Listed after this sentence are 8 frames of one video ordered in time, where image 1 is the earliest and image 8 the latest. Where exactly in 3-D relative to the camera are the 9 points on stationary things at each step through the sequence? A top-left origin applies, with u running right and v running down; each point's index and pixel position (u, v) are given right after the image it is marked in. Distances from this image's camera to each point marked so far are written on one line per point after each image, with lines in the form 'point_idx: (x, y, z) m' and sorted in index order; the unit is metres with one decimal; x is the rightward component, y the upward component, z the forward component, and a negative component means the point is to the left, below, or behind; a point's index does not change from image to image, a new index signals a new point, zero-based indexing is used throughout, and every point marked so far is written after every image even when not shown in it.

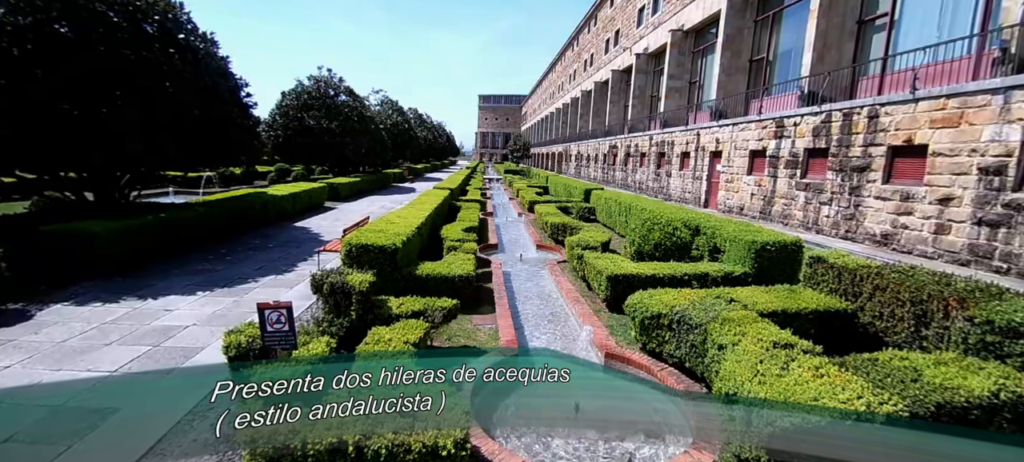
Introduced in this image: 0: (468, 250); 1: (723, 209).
0: (-0.8, -0.3, +8.3) m
1: (+6.8, +0.7, +13.8) m
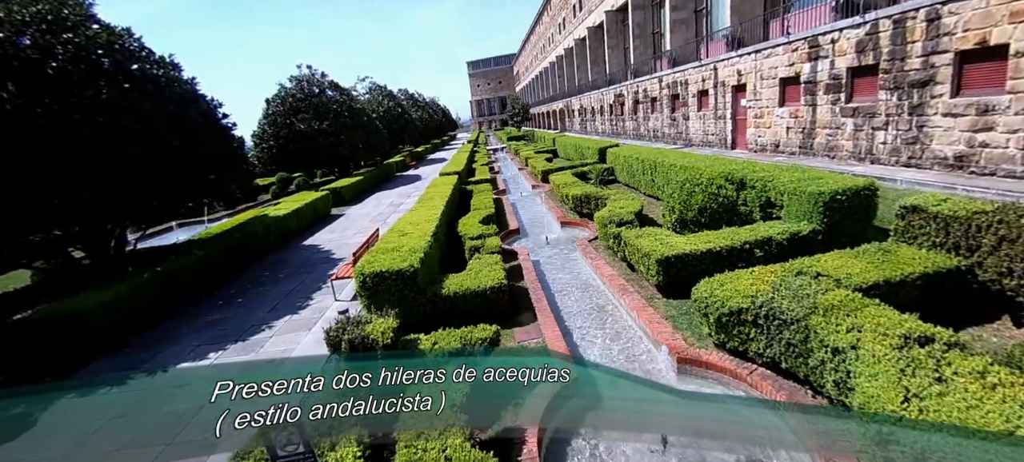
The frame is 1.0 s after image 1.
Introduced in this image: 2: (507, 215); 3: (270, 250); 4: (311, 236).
0: (-0.3, -0.2, +7.6) m
1: (+7.1, +2.4, +12.7) m
2: (-0.2, +0.5, +11.9) m
3: (-6.1, -0.5, +10.8) m
4: (-5.6, -0.2, +11.9) m
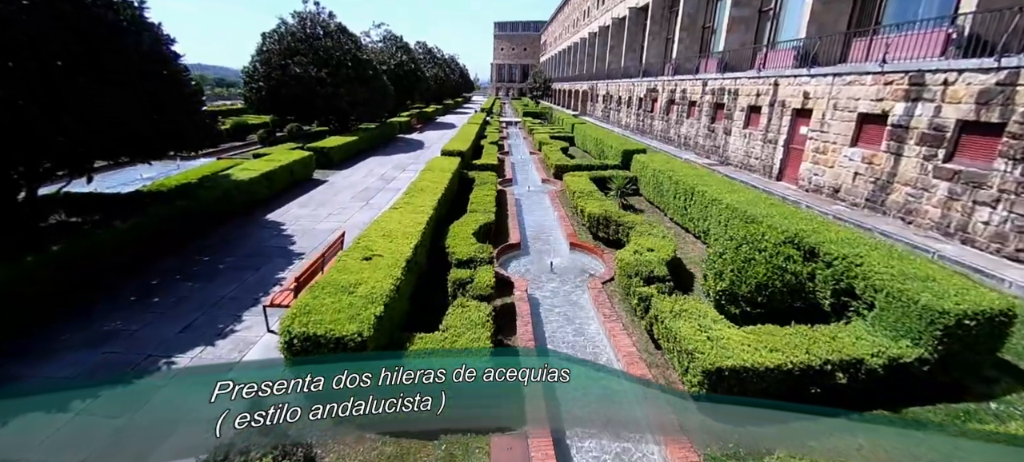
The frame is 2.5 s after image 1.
0: (-0.4, -0.7, +5.9) m
1: (+7.4, +1.1, +10.9) m
2: (-0.1, +0.3, +10.2) m
3: (-6.1, +0.2, +9.2) m
4: (-5.5, +0.5, +10.2) m
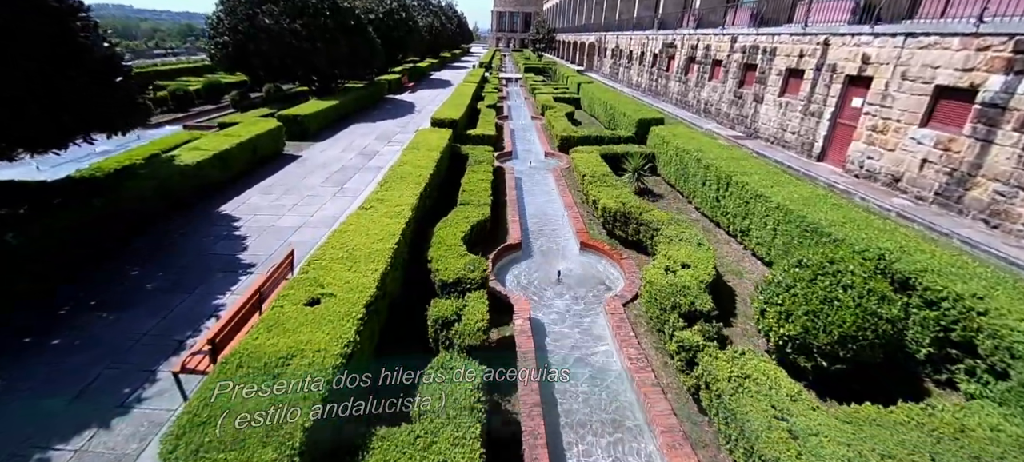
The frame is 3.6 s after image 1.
0: (-0.4, -1.0, +4.5) m
1: (+7.5, +1.3, +9.3) m
2: (-0.1, +0.5, +8.7) m
3: (-6.1, +0.3, +7.7) m
4: (-5.5, +0.7, +8.6) m
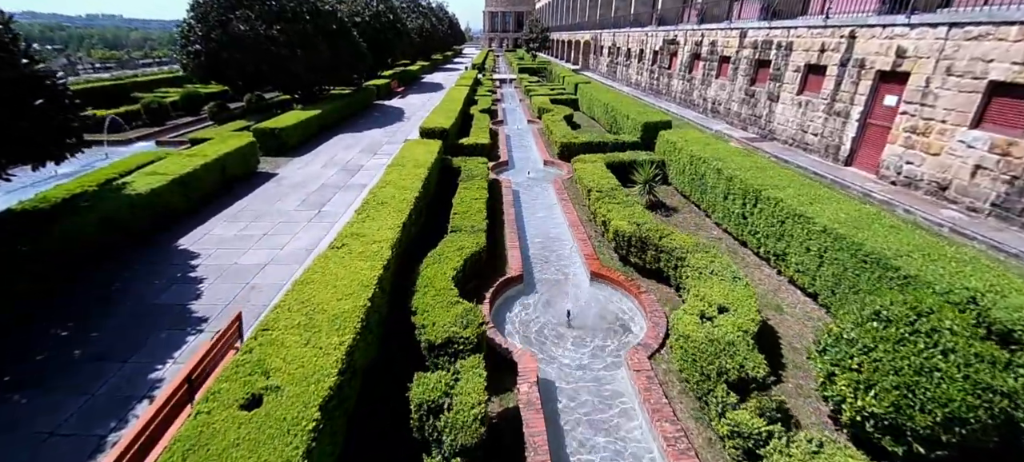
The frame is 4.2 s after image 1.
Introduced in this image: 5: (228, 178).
0: (-0.3, -1.4, +3.6) m
1: (+7.4, +1.0, +8.4) m
2: (-0.1, 0.0, +7.7) m
3: (-6.1, -0.3, +6.7) m
4: (-5.5, +0.1, +7.6) m
5: (-6.3, +1.2, +9.5) m
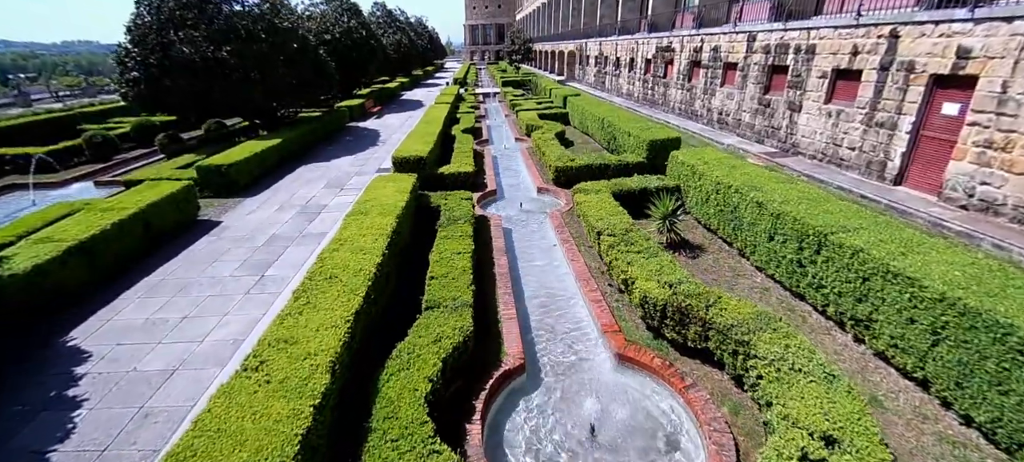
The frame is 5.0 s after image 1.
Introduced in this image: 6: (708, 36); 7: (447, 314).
0: (-0.2, -2.2, +1.9) m
1: (+7.3, +0.5, +7.0) m
2: (-0.2, -0.9, +6.1) m
3: (-6.1, -1.5, +4.9) m
4: (-5.6, -1.0, +5.9) m
5: (-6.4, 0.0, +7.8) m
6: (+6.2, +6.2, +13.5) m
7: (-0.7, -1.0, +4.8) m
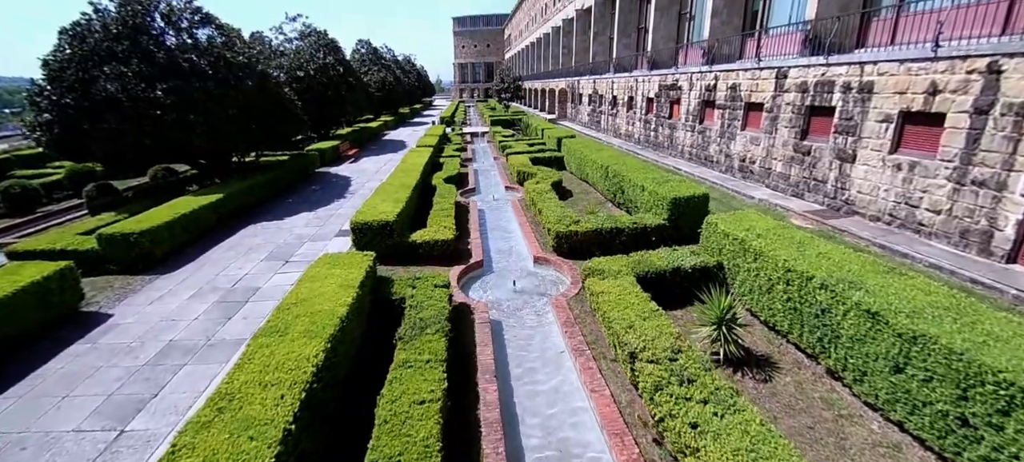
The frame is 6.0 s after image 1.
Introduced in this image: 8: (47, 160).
0: (-0.2, -3.1, -0.4) m
1: (+7.2, -0.7, +5.0) m
2: (-0.2, -2.1, +3.9) m
3: (-6.2, -2.7, +2.5) m
4: (-5.6, -2.3, +3.5) m
5: (-6.5, -1.4, +5.5) m
6: (+5.9, +4.4, +12.0) m
7: (-0.7, -2.1, +2.6) m
8: (-20.5, +3.2, +19.1) m
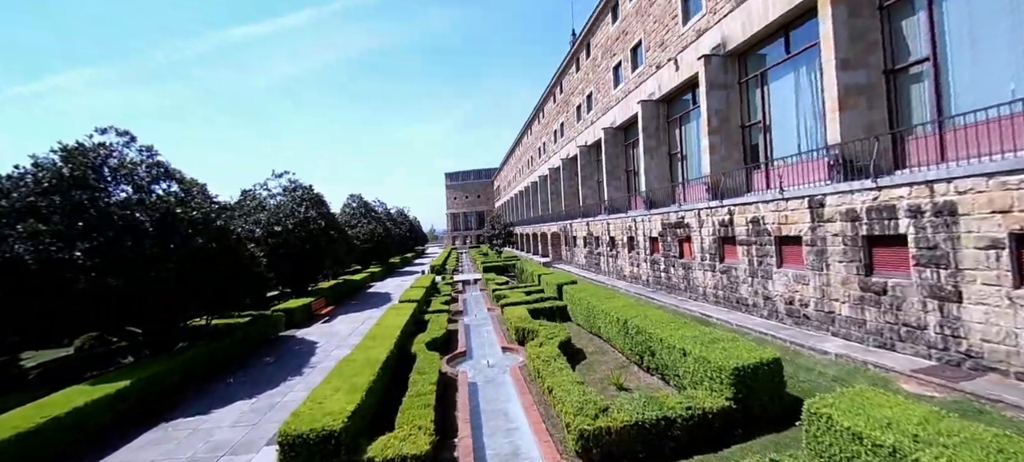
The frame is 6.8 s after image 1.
0: (+0.1, -2.8, -3.5) m
1: (+7.3, -1.9, +2.6) m
2: (0.0, -3.2, +0.9) m
3: (-5.9, -3.5, -0.7) m
4: (-5.4, -3.5, +0.4) m
5: (-6.4, -3.4, +2.5) m
6: (+5.7, +0.6, +10.8) m
7: (-0.5, -2.8, -0.3) m
8: (-20.6, -4.1, +16.6) m
